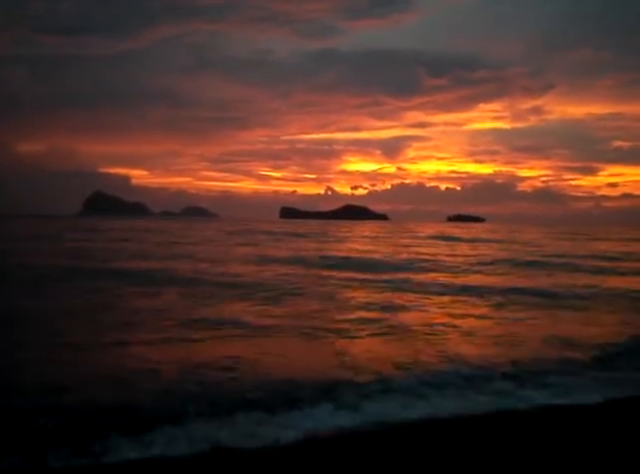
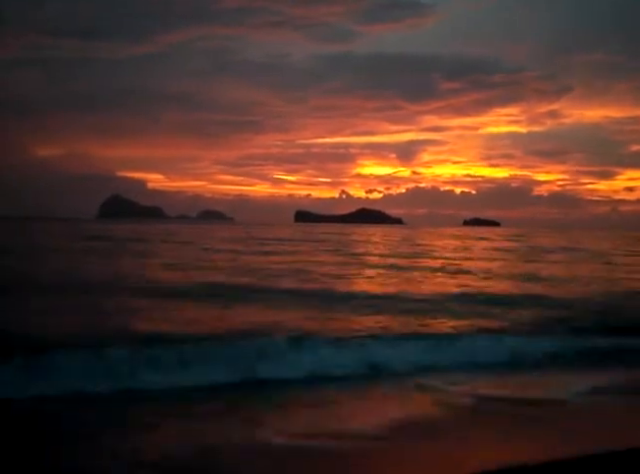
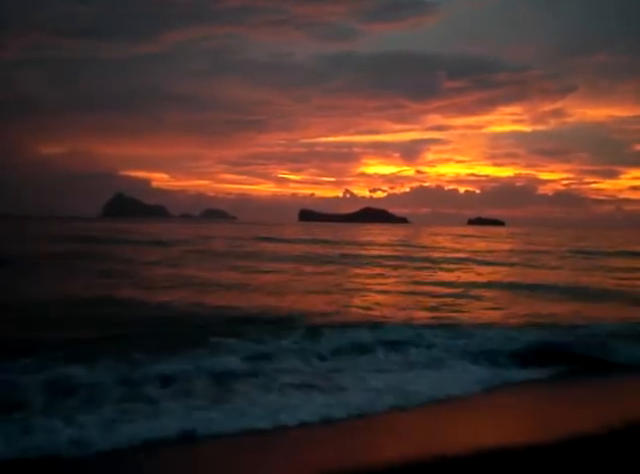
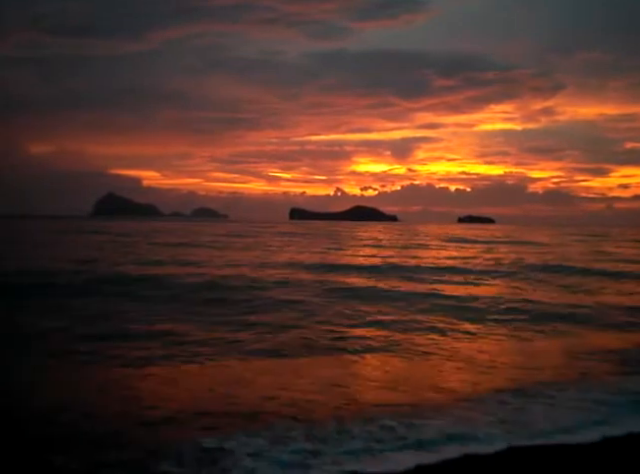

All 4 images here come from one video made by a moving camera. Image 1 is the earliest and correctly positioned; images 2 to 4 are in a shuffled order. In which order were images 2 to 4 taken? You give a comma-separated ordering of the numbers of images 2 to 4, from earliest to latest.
4, 2, 3
